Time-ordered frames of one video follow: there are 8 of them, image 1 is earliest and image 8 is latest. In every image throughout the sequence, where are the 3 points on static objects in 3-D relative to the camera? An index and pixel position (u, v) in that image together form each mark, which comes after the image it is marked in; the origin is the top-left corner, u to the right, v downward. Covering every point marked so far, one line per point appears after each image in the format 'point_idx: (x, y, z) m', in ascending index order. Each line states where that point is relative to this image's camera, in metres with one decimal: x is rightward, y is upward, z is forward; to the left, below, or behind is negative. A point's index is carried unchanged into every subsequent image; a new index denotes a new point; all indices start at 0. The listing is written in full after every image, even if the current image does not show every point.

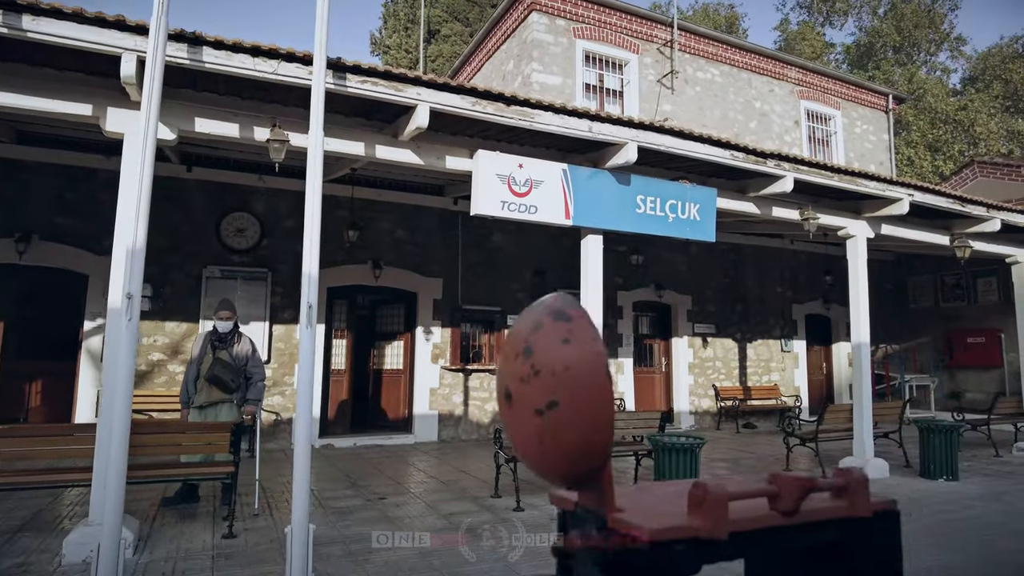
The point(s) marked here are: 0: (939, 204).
0: (+4.4, +0.9, +6.8) m
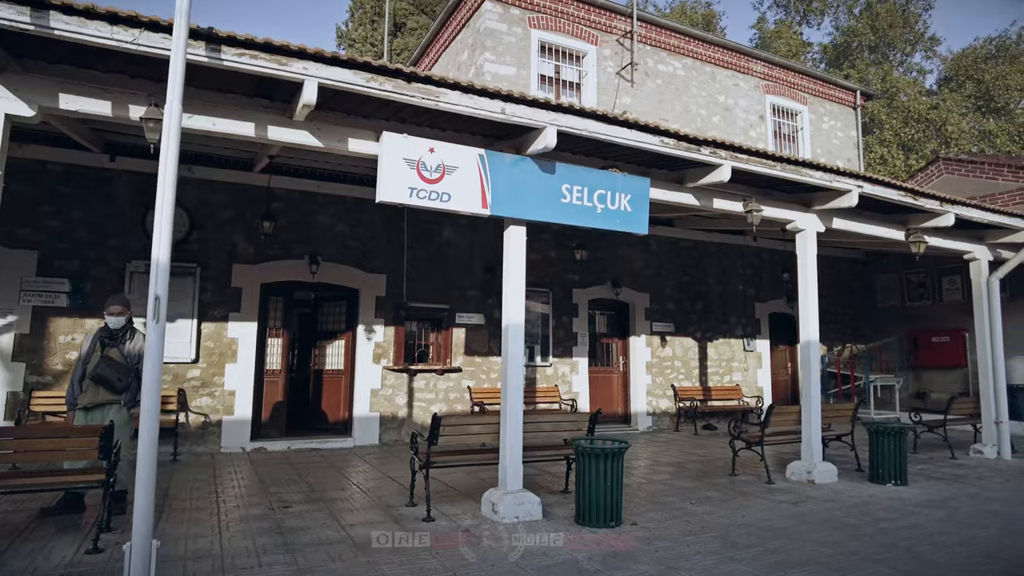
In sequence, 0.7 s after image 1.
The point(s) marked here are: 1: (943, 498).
0: (+3.8, +0.9, +6.5) m
1: (+3.7, -1.8, +5.7) m
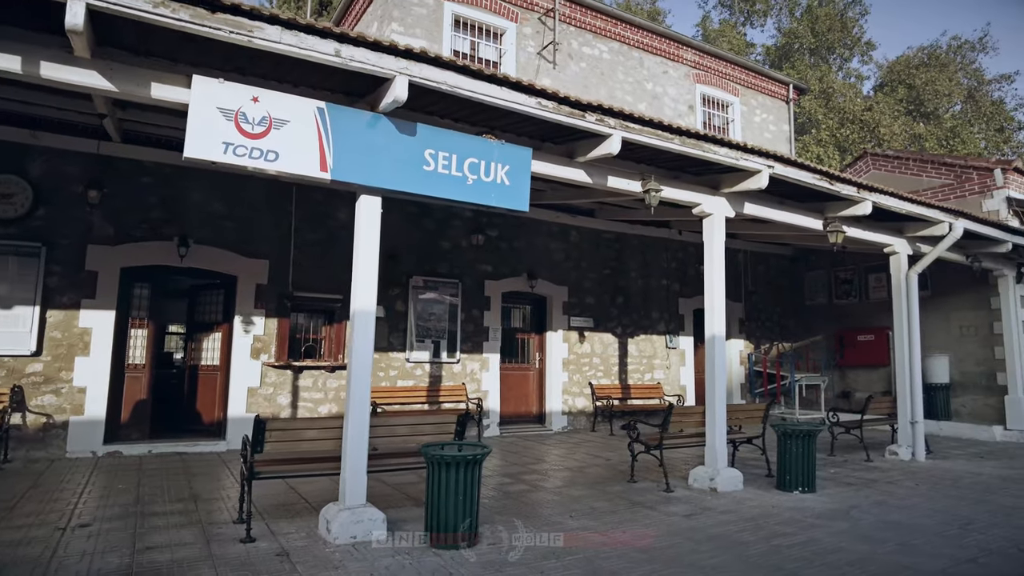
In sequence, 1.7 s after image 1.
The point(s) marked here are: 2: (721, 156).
0: (+2.7, +1.0, +6.0) m
1: (+2.7, -1.7, +5.2) m
2: (+1.7, +1.1, +5.4) m
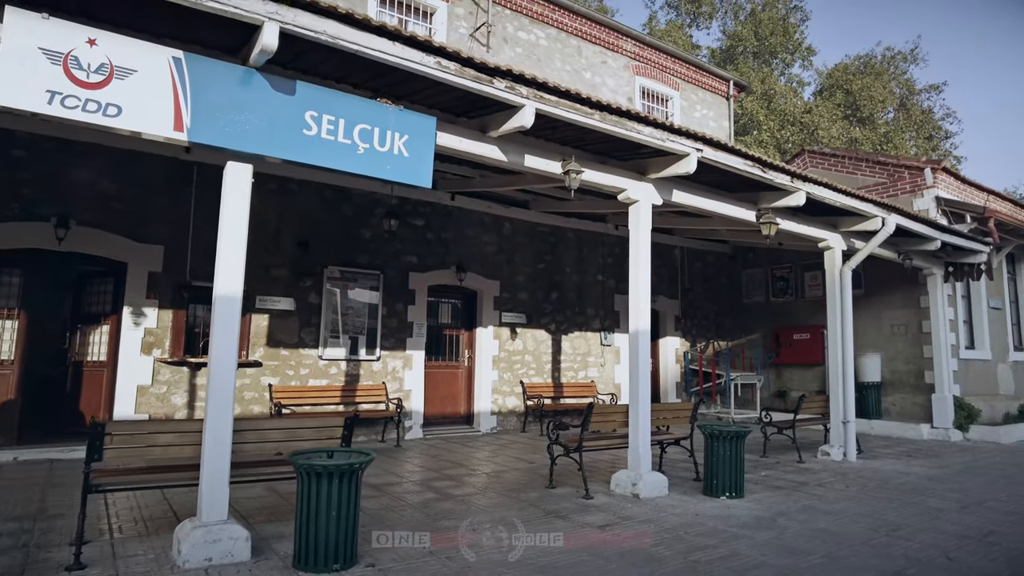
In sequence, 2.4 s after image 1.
0: (+1.9, +1.1, +5.7) m
1: (+2.0, -1.7, +4.9) m
2: (+1.0, +1.2, +5.0) m
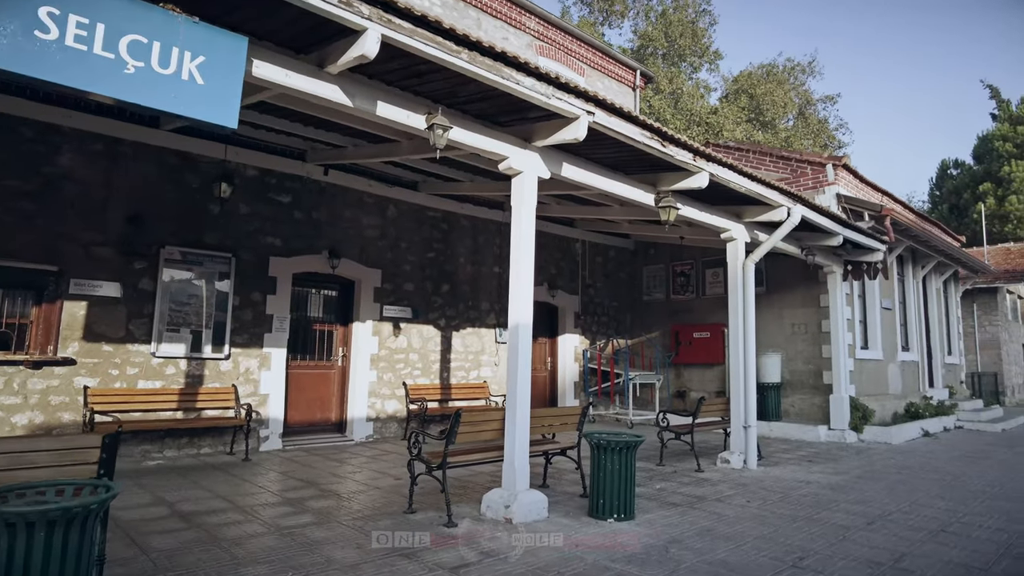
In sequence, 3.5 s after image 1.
0: (+0.9, +1.1, +5.0) m
1: (+1.0, -1.6, +4.2) m
2: (+0.1, +1.3, +4.2) m
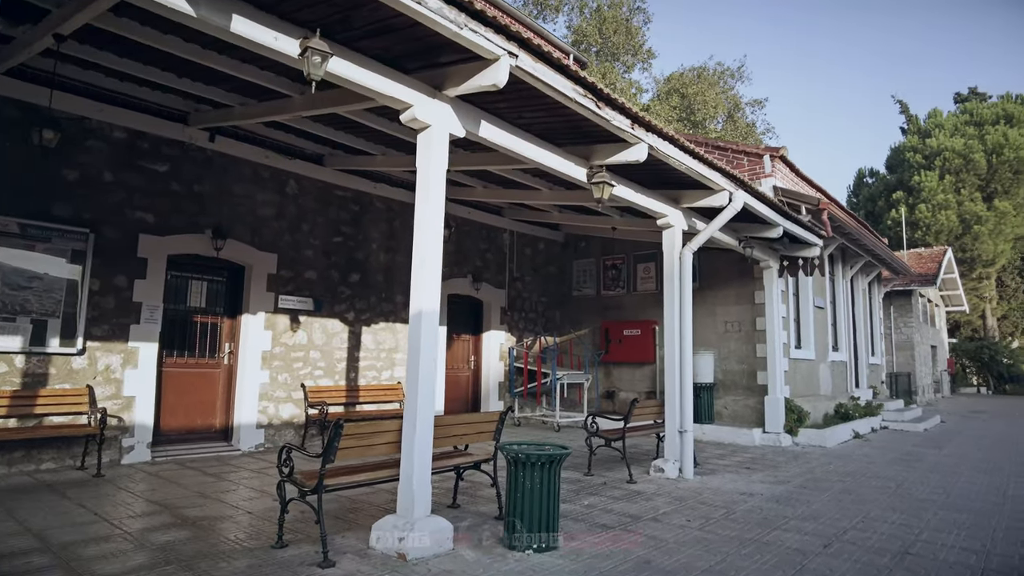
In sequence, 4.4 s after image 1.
0: (+0.3, +1.2, +4.2) m
1: (+0.5, -1.5, +3.4) m
2: (-0.4, +1.4, +3.3) m
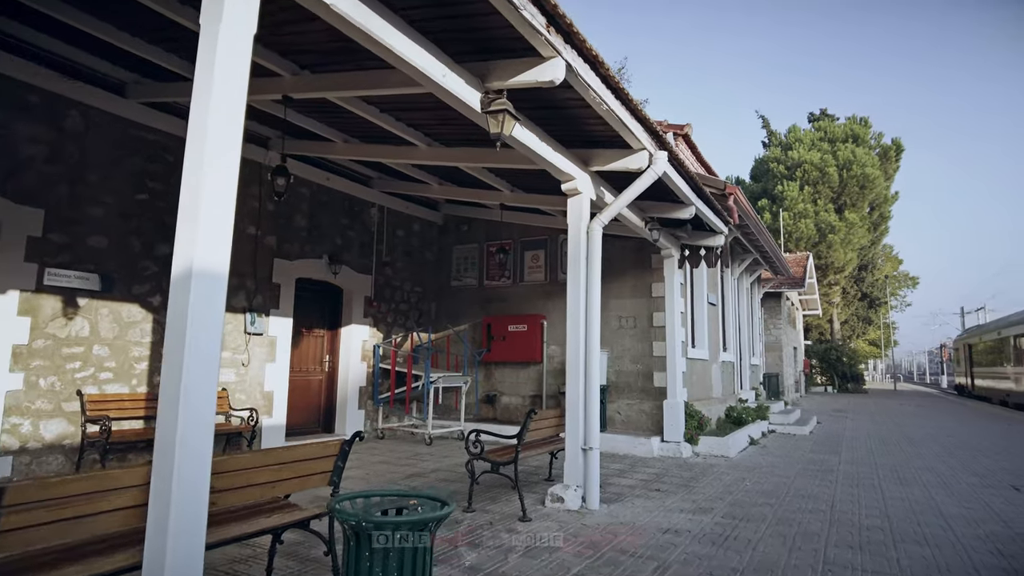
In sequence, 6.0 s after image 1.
0: (-0.2, +1.4, +2.7) m
1: (0.0, -1.3, +2.0) m
2: (-0.8, +1.6, +1.7) m
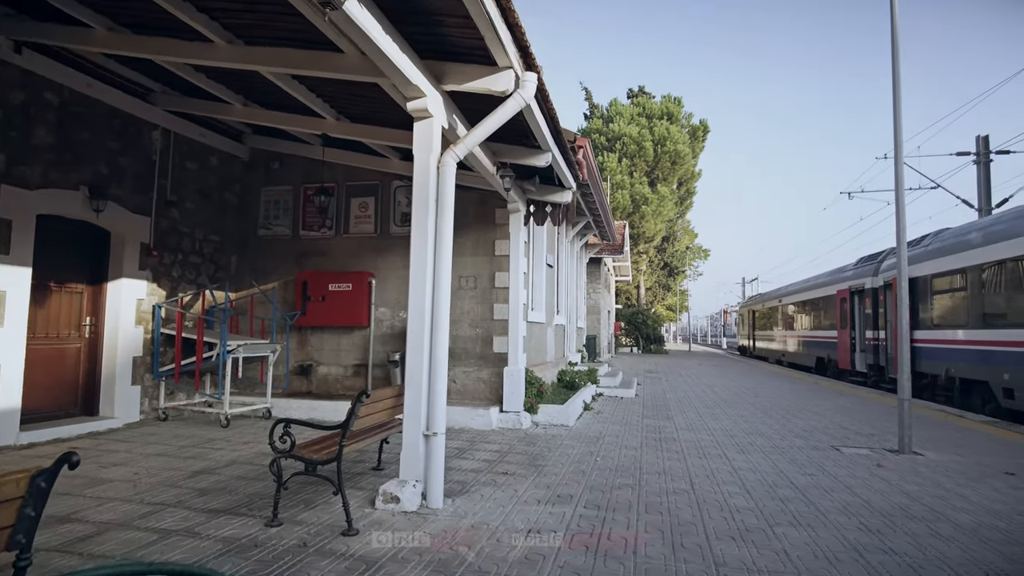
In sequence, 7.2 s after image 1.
0: (-0.6, +1.6, +1.5) m
1: (-0.3, -1.2, +1.0) m
2: (-0.9, +1.7, +0.4) m
